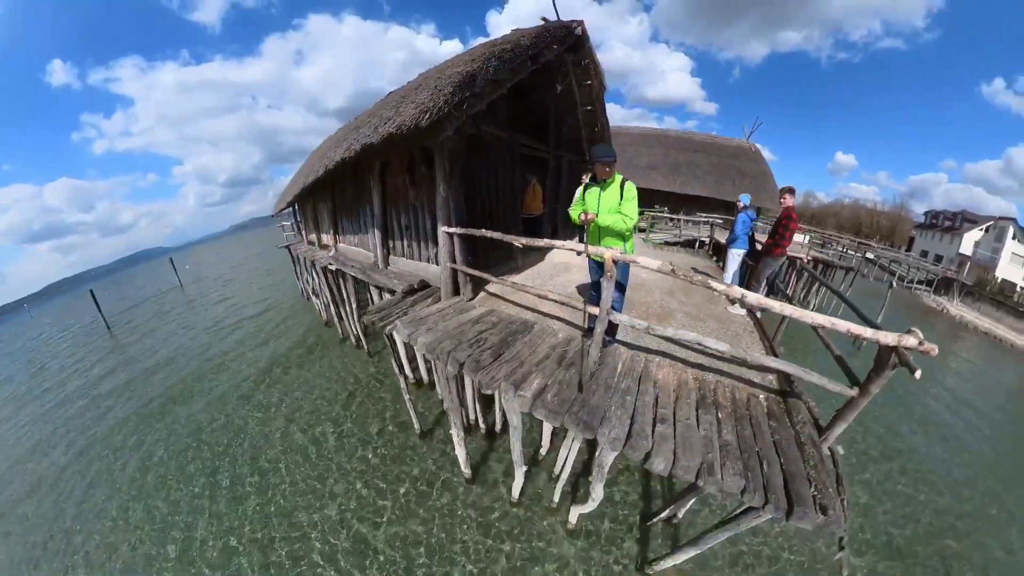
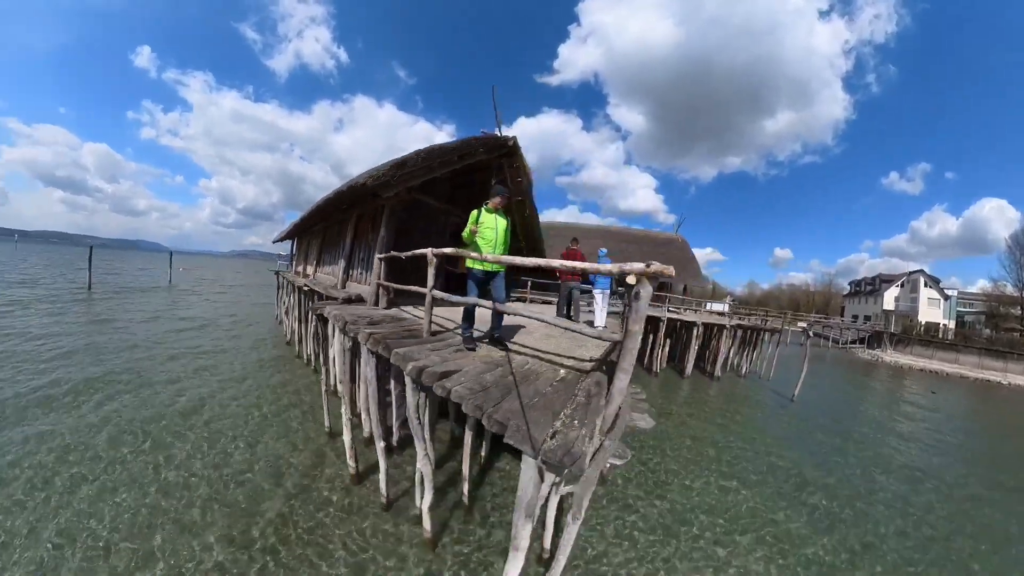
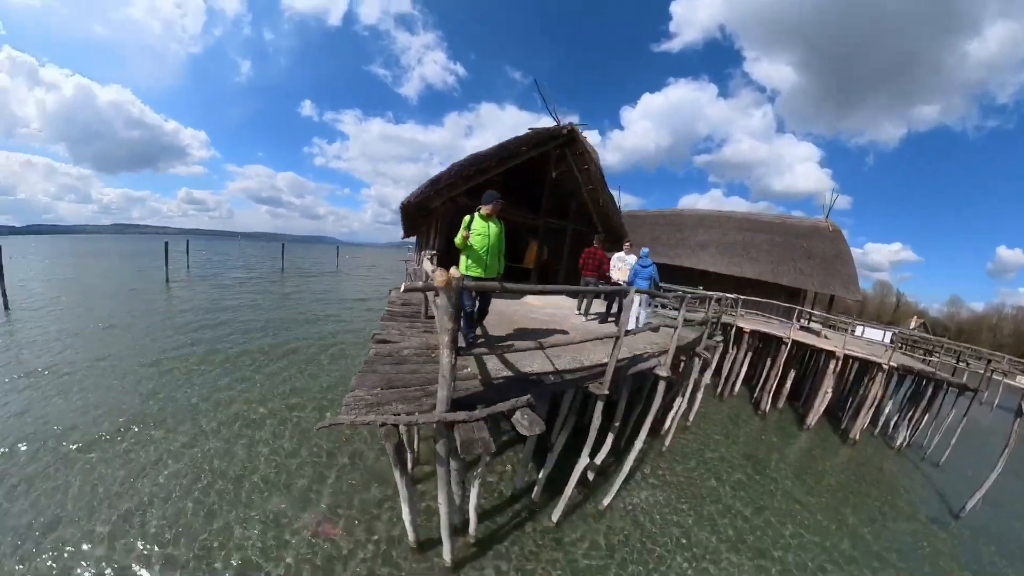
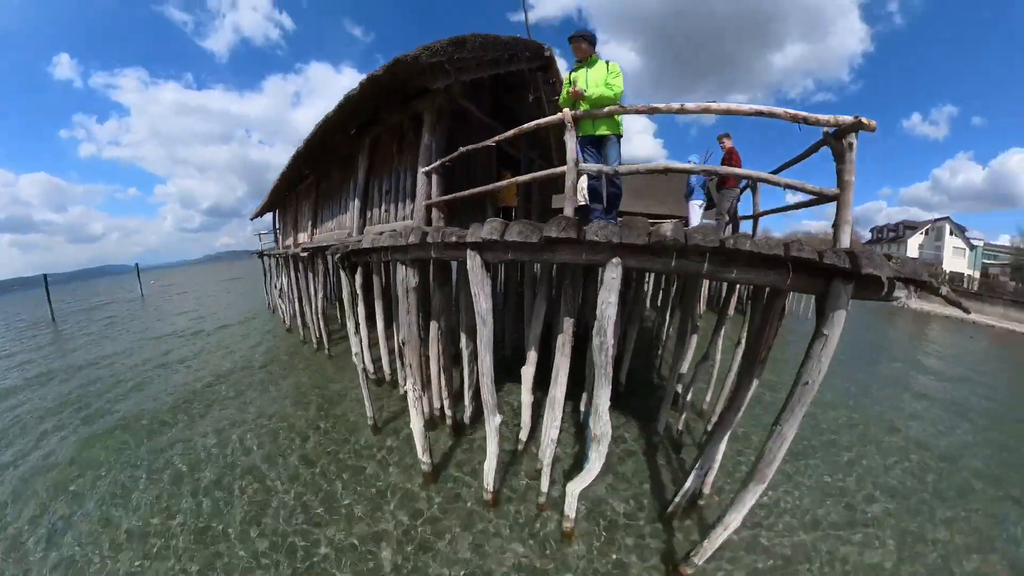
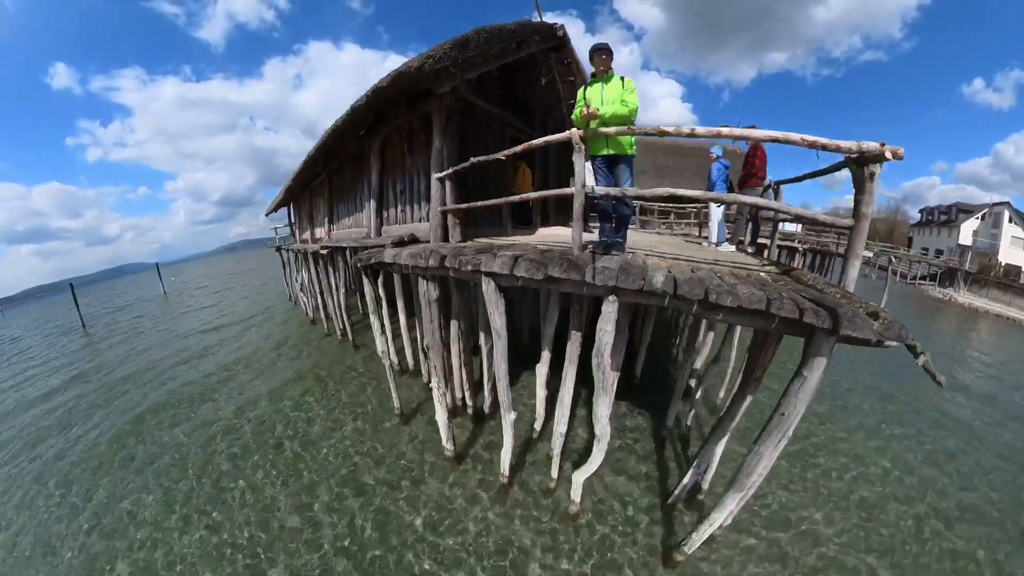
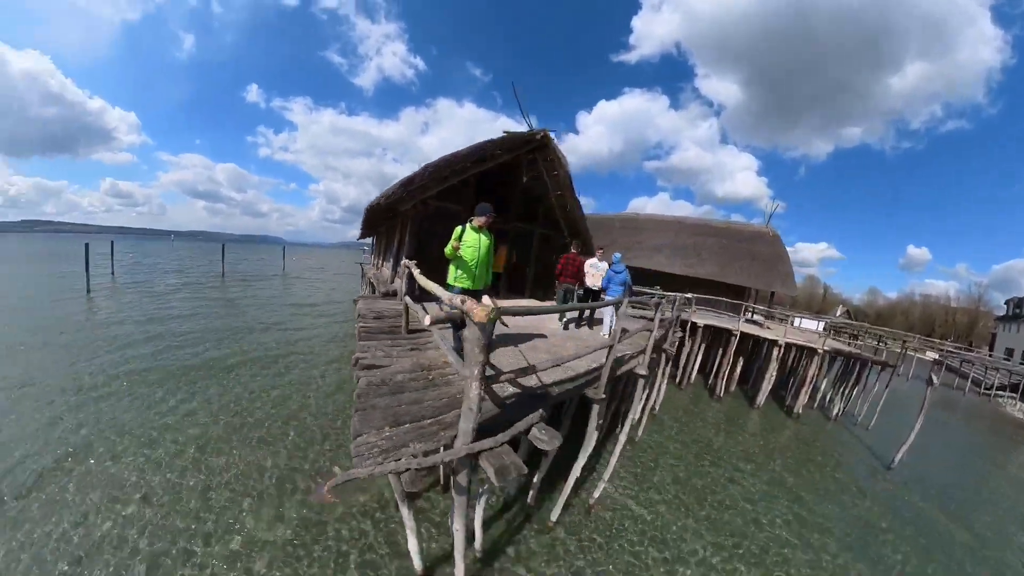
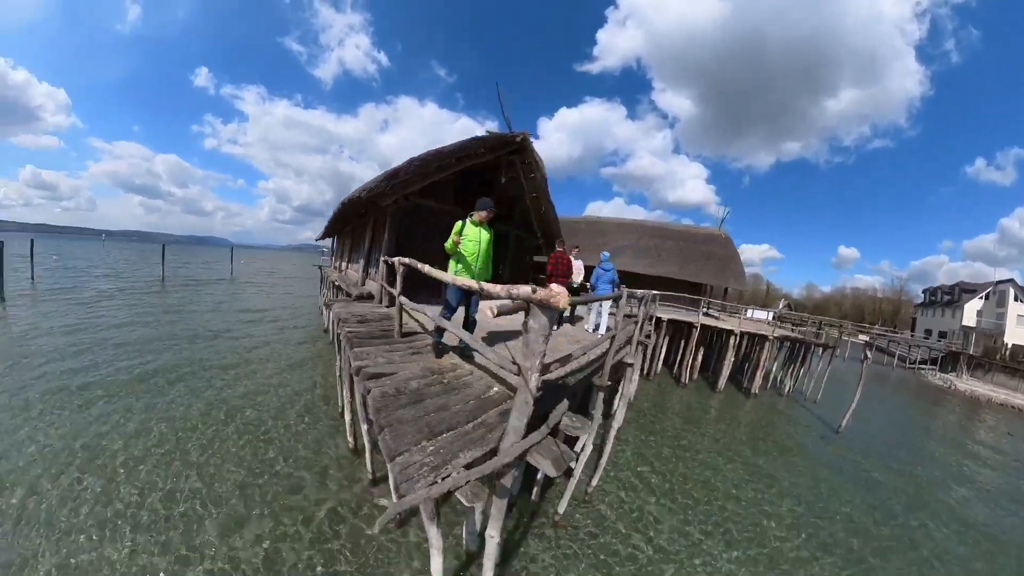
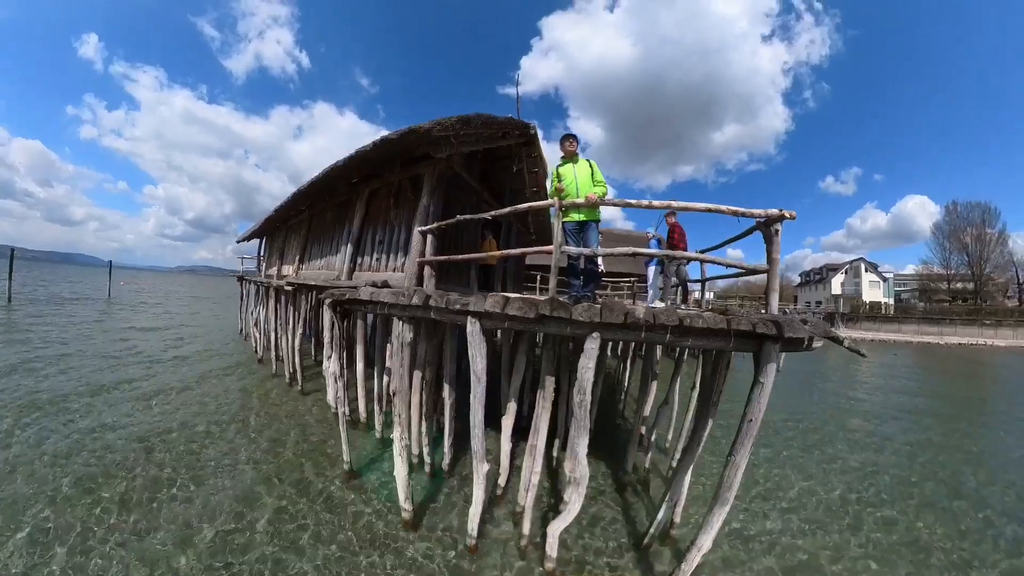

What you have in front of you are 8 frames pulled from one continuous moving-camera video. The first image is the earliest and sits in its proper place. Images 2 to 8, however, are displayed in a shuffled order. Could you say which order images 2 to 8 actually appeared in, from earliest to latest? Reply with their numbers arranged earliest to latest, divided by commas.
5, 4, 8, 2, 7, 6, 3
